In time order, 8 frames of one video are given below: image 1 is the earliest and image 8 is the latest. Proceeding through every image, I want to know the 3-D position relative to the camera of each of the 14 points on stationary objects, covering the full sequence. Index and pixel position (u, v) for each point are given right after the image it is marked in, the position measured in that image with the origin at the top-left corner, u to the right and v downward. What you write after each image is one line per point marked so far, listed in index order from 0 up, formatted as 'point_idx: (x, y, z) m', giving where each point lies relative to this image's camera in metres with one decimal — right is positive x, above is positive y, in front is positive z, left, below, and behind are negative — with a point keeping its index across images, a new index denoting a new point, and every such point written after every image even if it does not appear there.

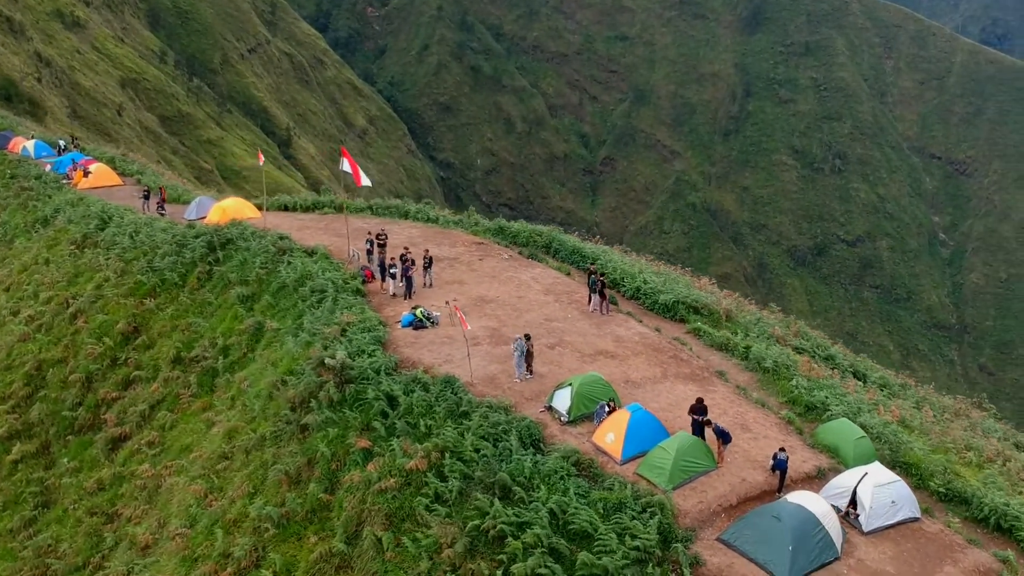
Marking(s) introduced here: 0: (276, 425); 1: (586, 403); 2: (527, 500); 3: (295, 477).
0: (-4.4, -2.6, +18.5) m
1: (+1.3, -1.9, +16.5) m
2: (+0.2, -3.1, +14.5) m
3: (-3.8, -3.2, +17.0) m
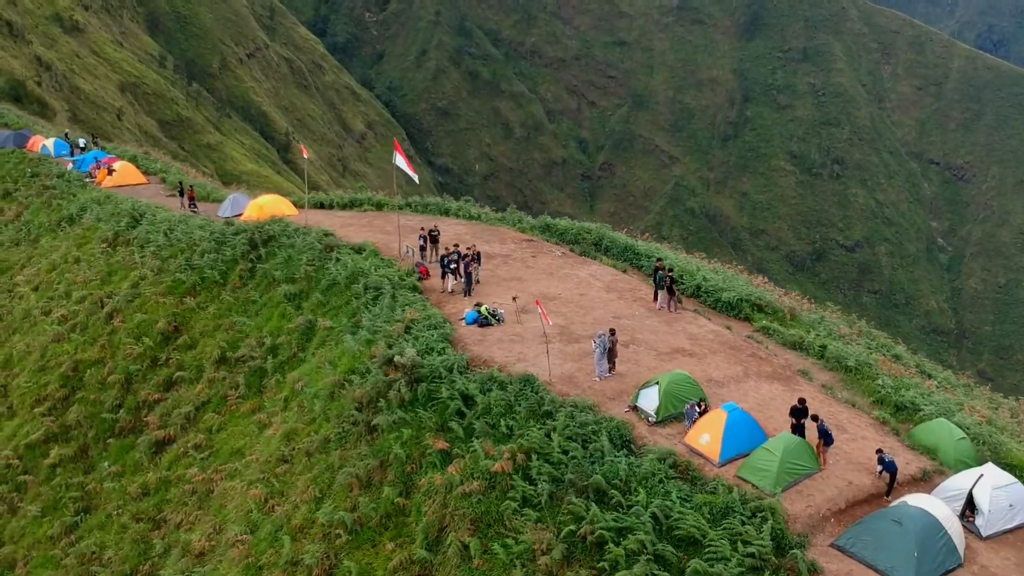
0: (-3.1, -2.5, +17.7) m
1: (+2.6, -1.8, +15.7) m
2: (+1.6, -3.0, +13.8) m
3: (-2.5, -3.1, +16.2) m
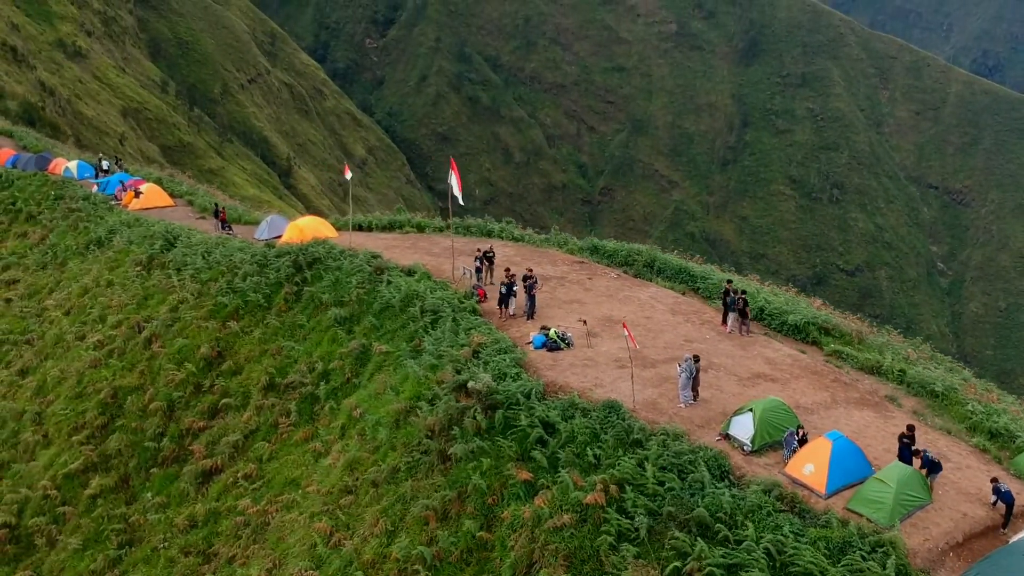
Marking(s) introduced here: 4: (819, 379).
0: (-1.8, -2.9, +17.0) m
1: (+3.9, -2.1, +15.0) m
2: (+2.9, -3.3, +13.0) m
3: (-1.1, -3.5, +15.4) m
4: (+5.5, -1.6, +17.6) m
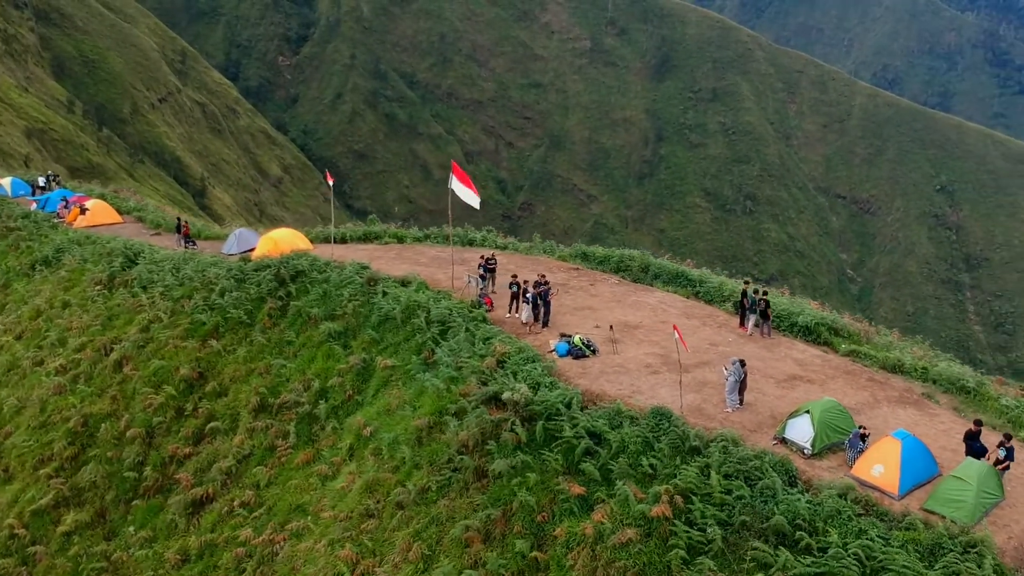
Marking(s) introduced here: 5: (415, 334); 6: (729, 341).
0: (-1.2, -3.0, +15.9) m
1: (+4.6, -2.1, +14.5) m
2: (+3.8, -3.2, +12.4) m
3: (-0.4, -3.5, +14.4) m
4: (+5.9, -1.6, +17.2) m
5: (-1.9, -0.9, +19.8) m
6: (+4.1, -1.0, +18.7) m
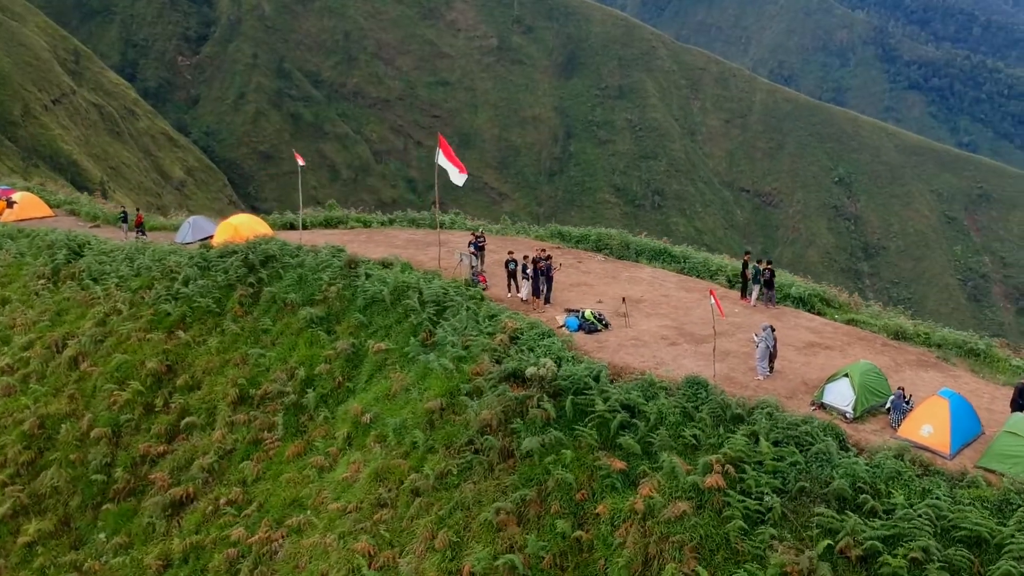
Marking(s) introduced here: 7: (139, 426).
0: (-0.8, -2.6, +15.0) m
1: (+5.1, -1.5, +14.1) m
2: (+4.5, -2.7, +12.0) m
3: (+0.1, -3.1, +13.6) m
4: (+6.1, -1.0, +17.0) m
5: (-2.0, -0.5, +18.8) m
6: (+4.1, -0.4, +18.3) m
7: (-7.4, -2.7, +19.8) m
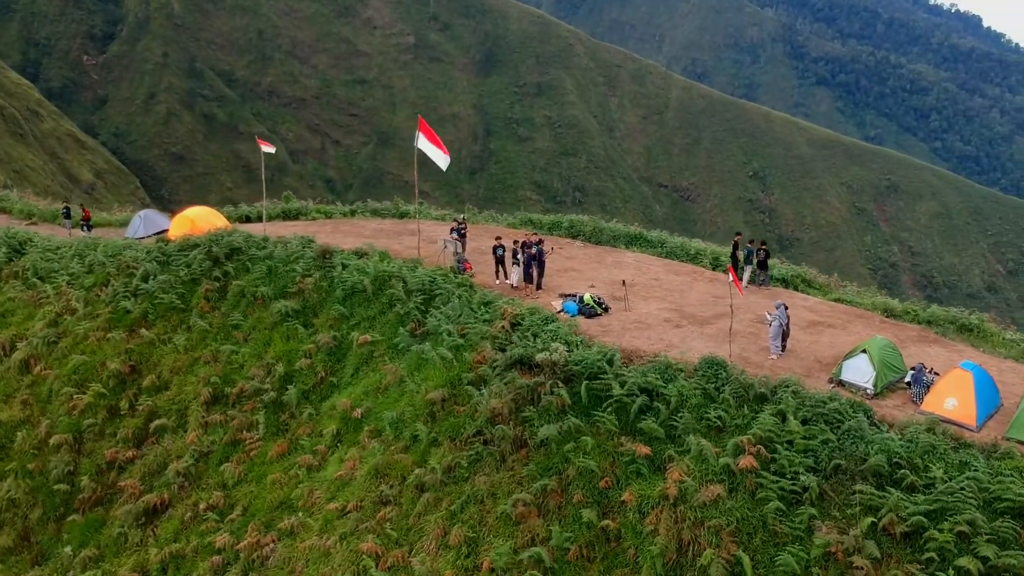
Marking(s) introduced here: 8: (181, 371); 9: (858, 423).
0: (-0.7, -2.4, +14.4) m
1: (+5.3, -1.2, +13.9) m
2: (+4.9, -2.3, +11.7) m
3: (+0.4, -2.8, +13.0) m
4: (+6.1, -0.6, +16.8) m
5: (-2.2, -0.3, +18.1) m
6: (+3.9, -0.1, +18.0) m
7: (-7.6, -2.7, +18.5) m
8: (-6.4, -1.6, +19.2) m
9: (+4.3, -1.7, +12.7) m
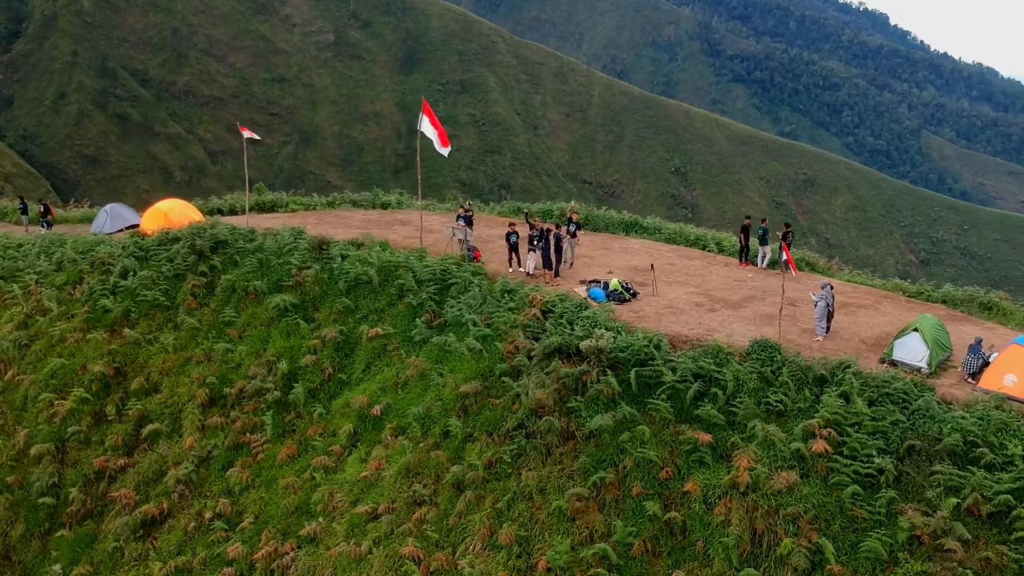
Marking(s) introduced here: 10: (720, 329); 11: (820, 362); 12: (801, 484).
0: (-0.1, -2.2, +13.6) m
1: (+5.9, -0.8, +13.6) m
2: (+5.7, -2.0, +11.4) m
3: (+1.1, -2.6, +12.4) m
4: (+6.4, -0.2, +16.6) m
5: (-1.9, -0.2, +17.2) m
6: (+4.2, +0.2, +17.6) m
7: (-7.3, -2.6, +17.2) m
8: (-6.2, -1.5, +17.9) m
9: (+5.0, -1.4, +12.3) m
10: (+3.1, -0.6, +14.6) m
11: (+4.1, -1.0, +13.3) m
12: (+3.4, -2.3, +11.6) m
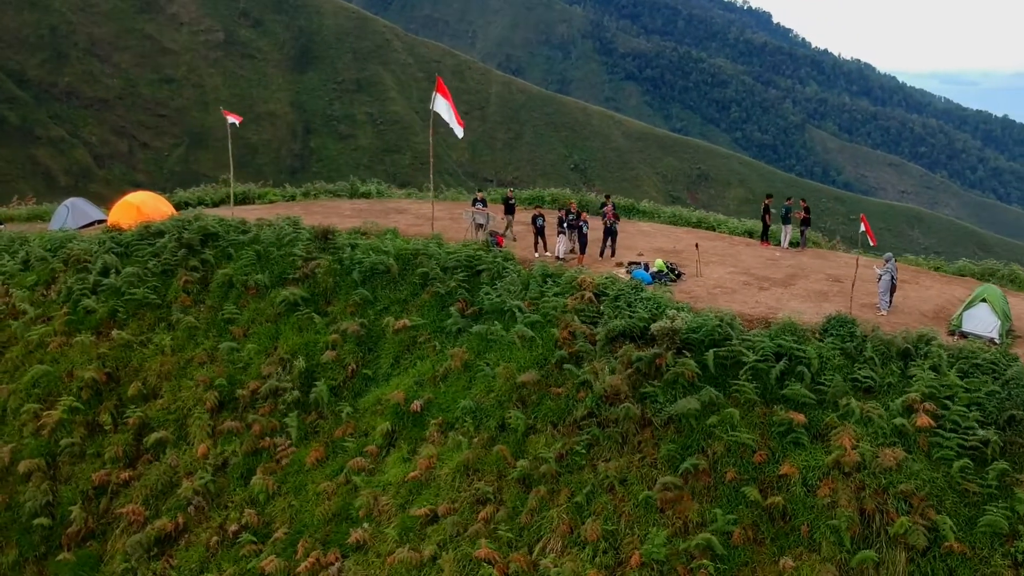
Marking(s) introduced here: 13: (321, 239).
0: (+0.9, -1.9, +12.9) m
1: (+6.7, -0.4, +13.5) m
2: (+6.8, -1.6, +11.3) m
3: (+2.2, -2.3, +11.7) m
4: (+6.9, +0.2, +16.5) m
5: (-1.4, 0.0, +16.2) m
6: (+4.6, +0.6, +17.2) m
7: (-6.7, -2.6, +15.7) m
8: (-5.7, -1.4, +16.5) m
9: (+6.0, -1.0, +12.1) m
10: (+3.8, -0.3, +14.1) m
11: (+4.9, -0.7, +13.0) m
12: (+4.5, -2.0, +11.2) m
13: (-3.8, +0.9, +18.7) m
